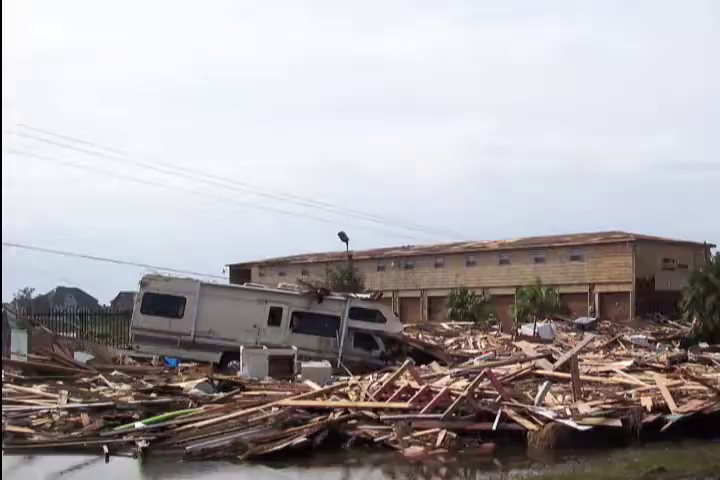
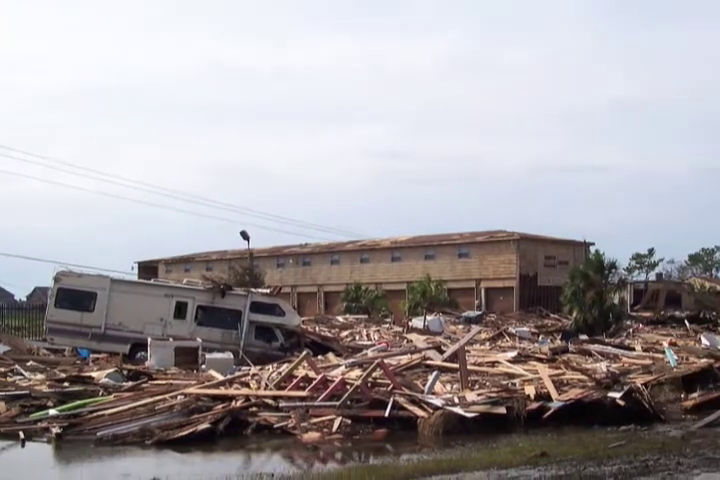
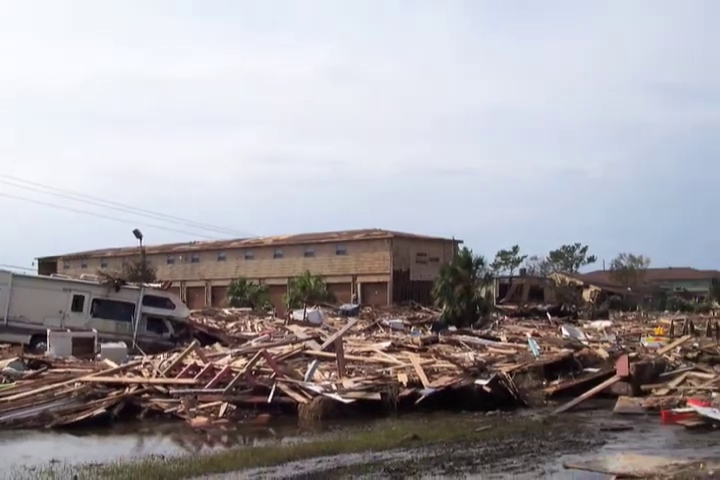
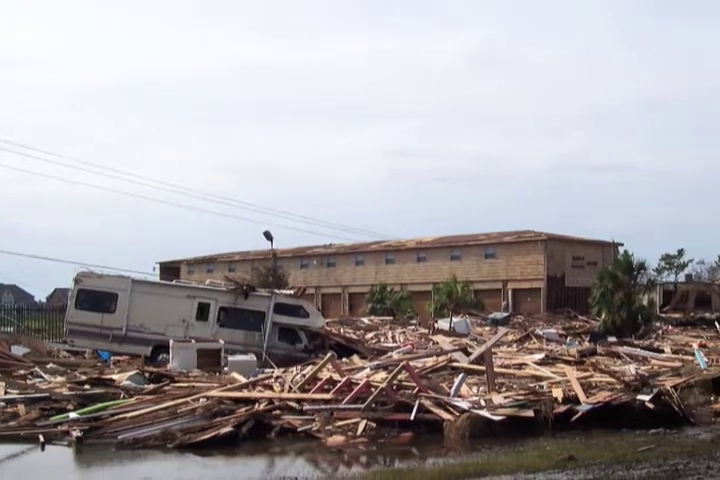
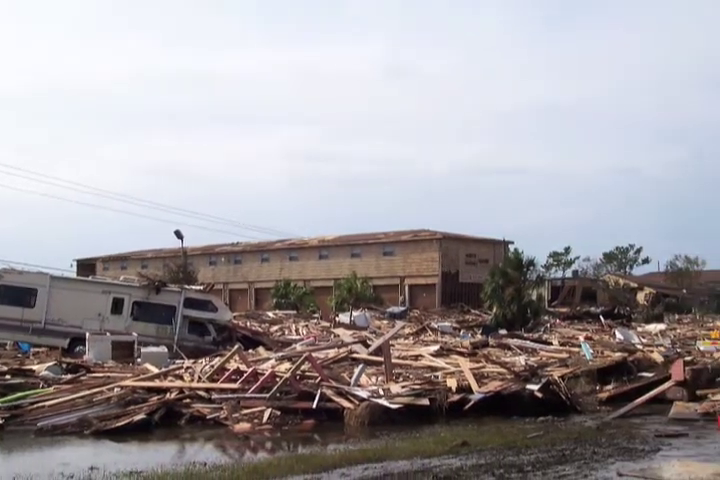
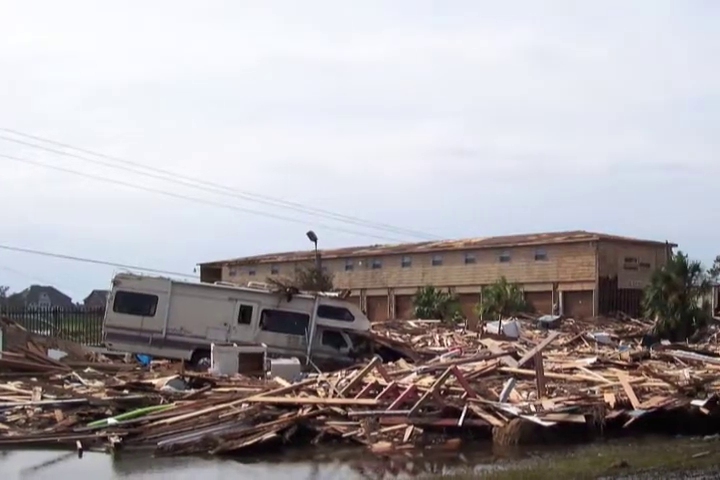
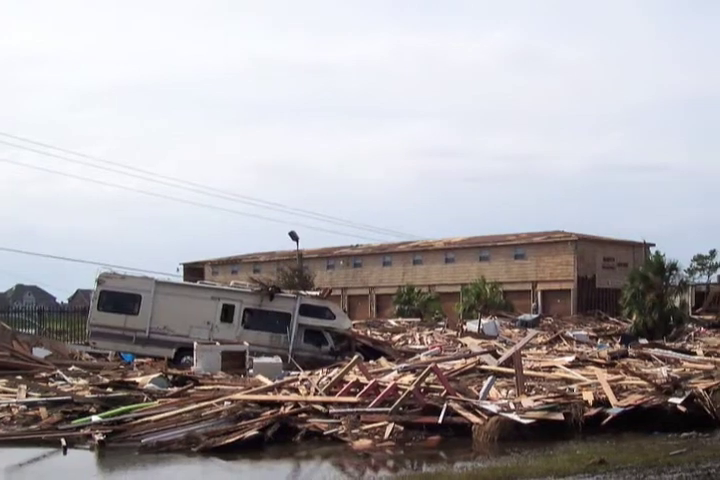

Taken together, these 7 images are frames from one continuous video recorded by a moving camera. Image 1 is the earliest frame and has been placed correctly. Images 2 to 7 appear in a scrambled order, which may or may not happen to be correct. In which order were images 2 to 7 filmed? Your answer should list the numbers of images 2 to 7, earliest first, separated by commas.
6, 7, 4, 2, 5, 3
